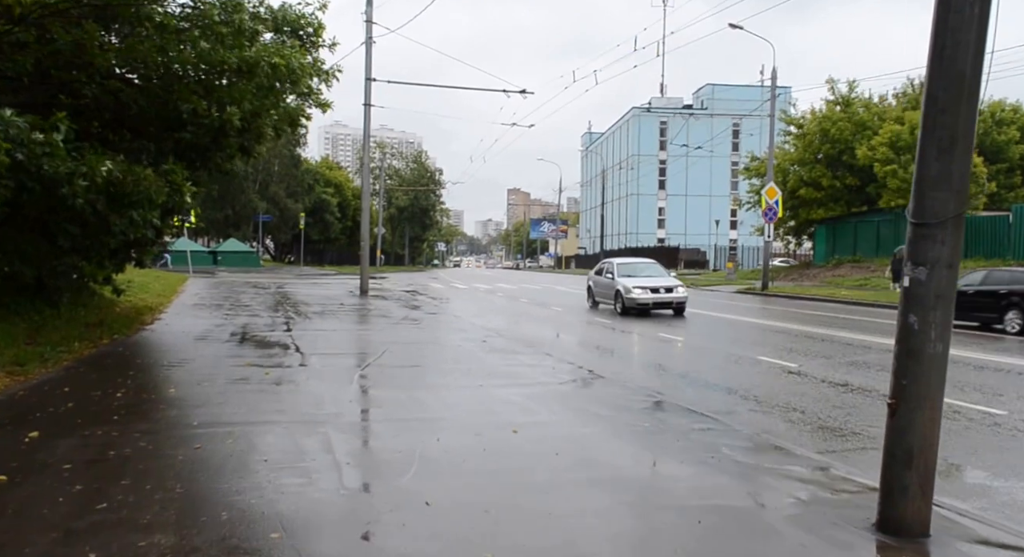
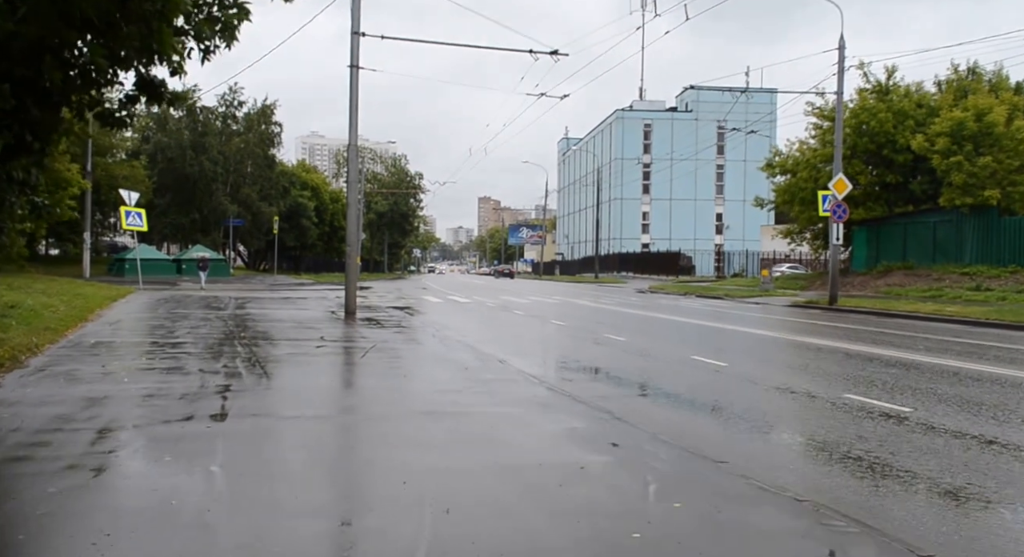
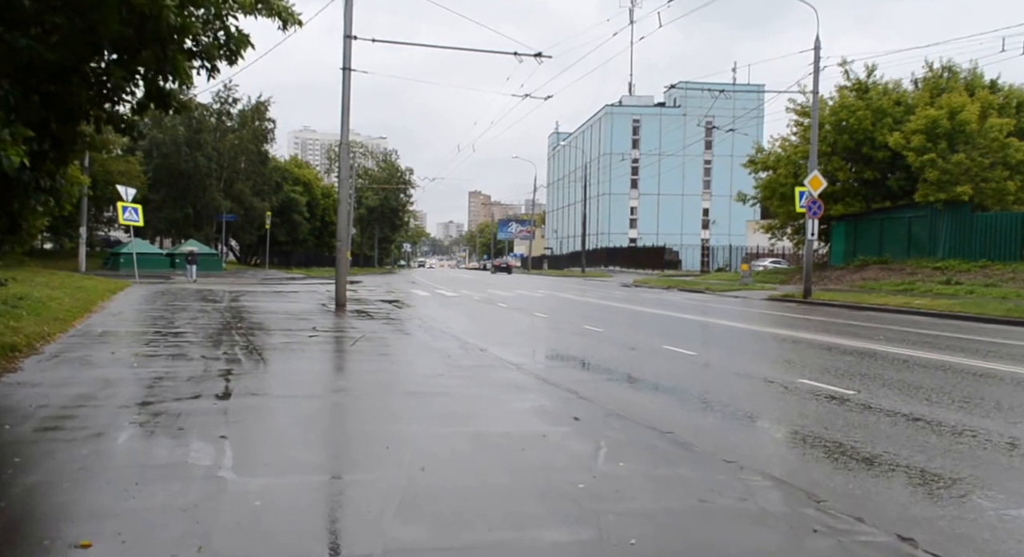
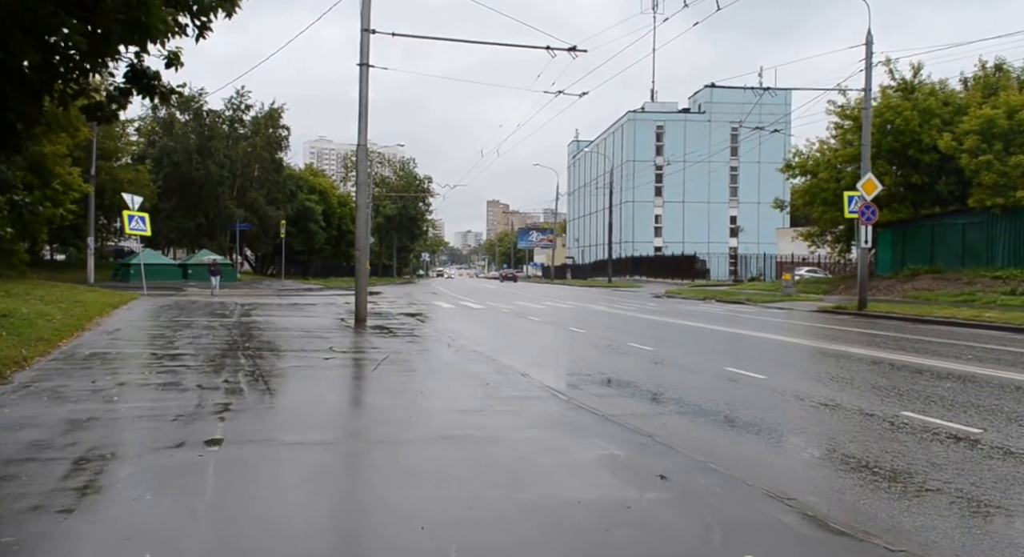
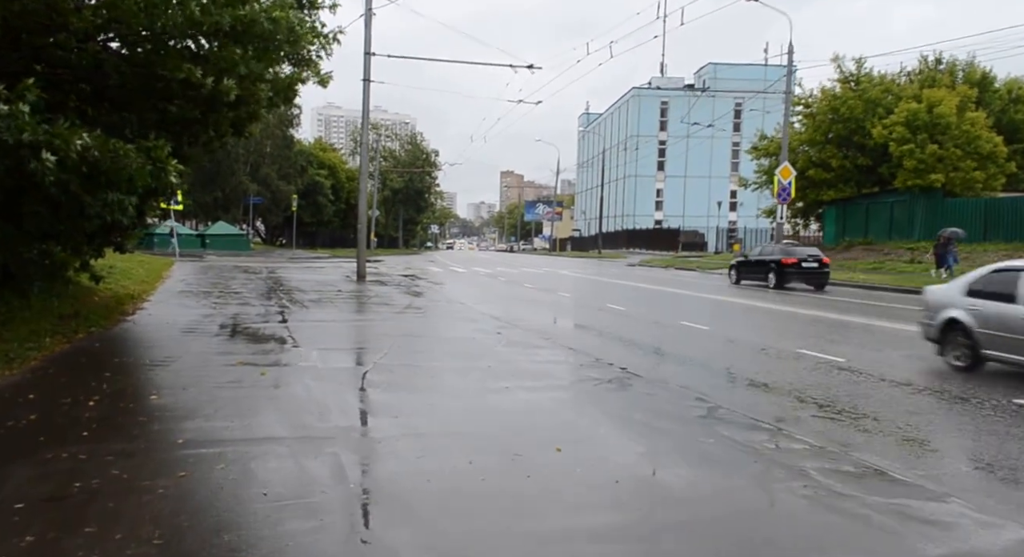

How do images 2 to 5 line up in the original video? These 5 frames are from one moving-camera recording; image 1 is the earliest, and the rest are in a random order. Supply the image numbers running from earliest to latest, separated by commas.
5, 3, 2, 4
